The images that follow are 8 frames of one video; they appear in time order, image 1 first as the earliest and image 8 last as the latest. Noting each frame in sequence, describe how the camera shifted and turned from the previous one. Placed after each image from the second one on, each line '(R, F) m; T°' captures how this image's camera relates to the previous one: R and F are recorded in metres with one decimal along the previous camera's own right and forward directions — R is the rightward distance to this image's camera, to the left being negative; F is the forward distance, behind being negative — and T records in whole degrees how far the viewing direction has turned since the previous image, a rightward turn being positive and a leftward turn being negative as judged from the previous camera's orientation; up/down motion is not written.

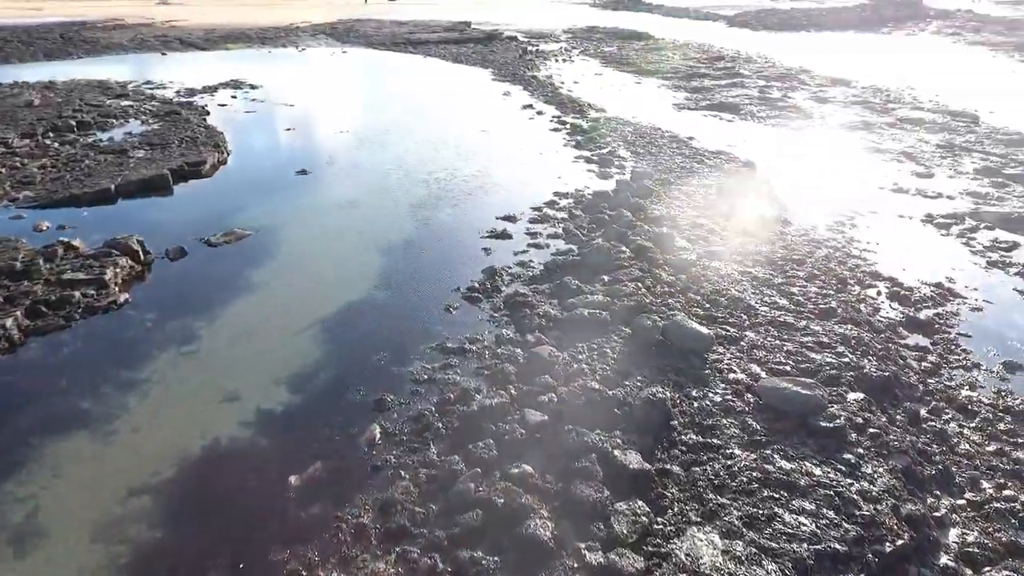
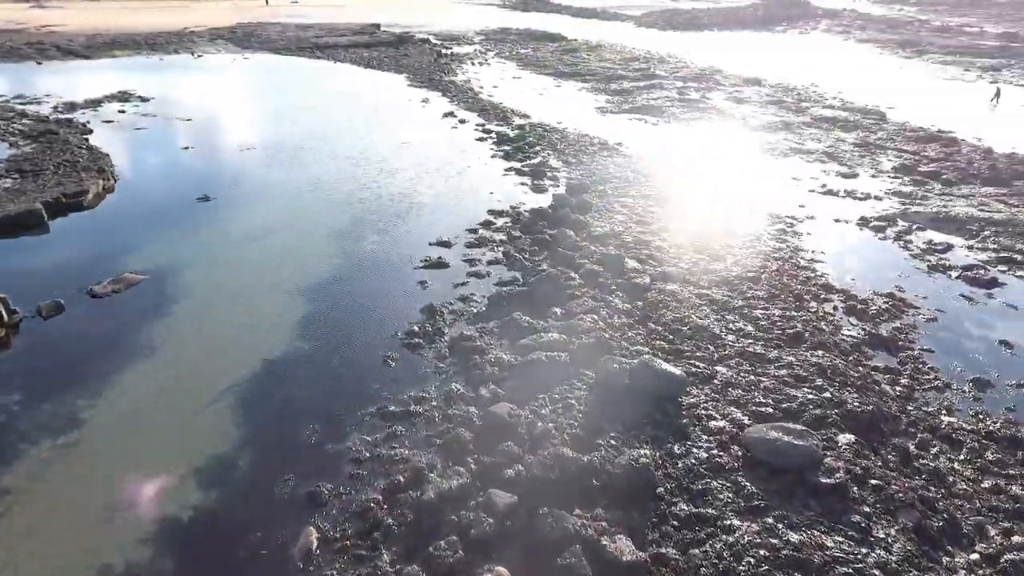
(-0.3, +1.3) m; +7°
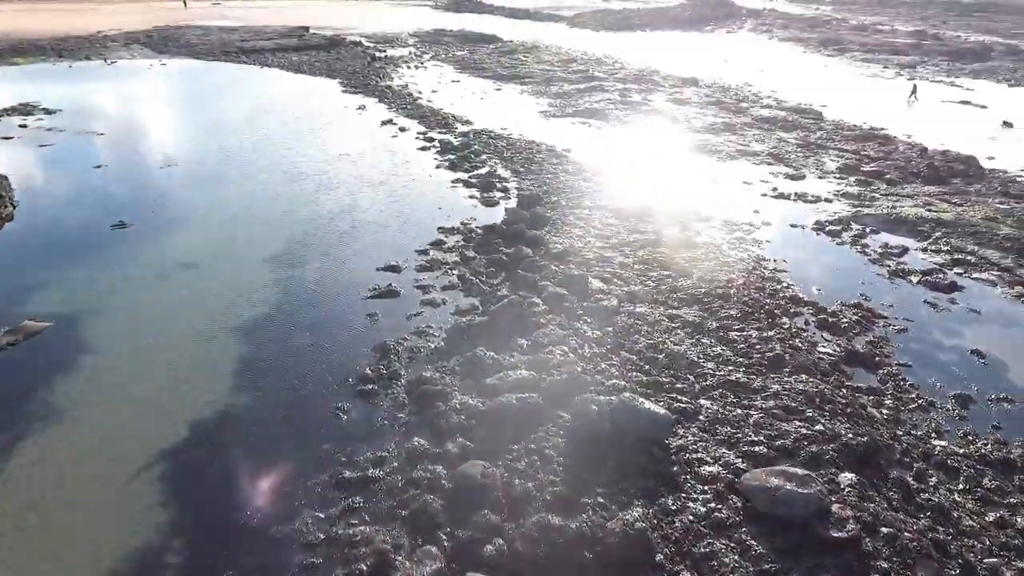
(-0.3, +1.0) m; +5°
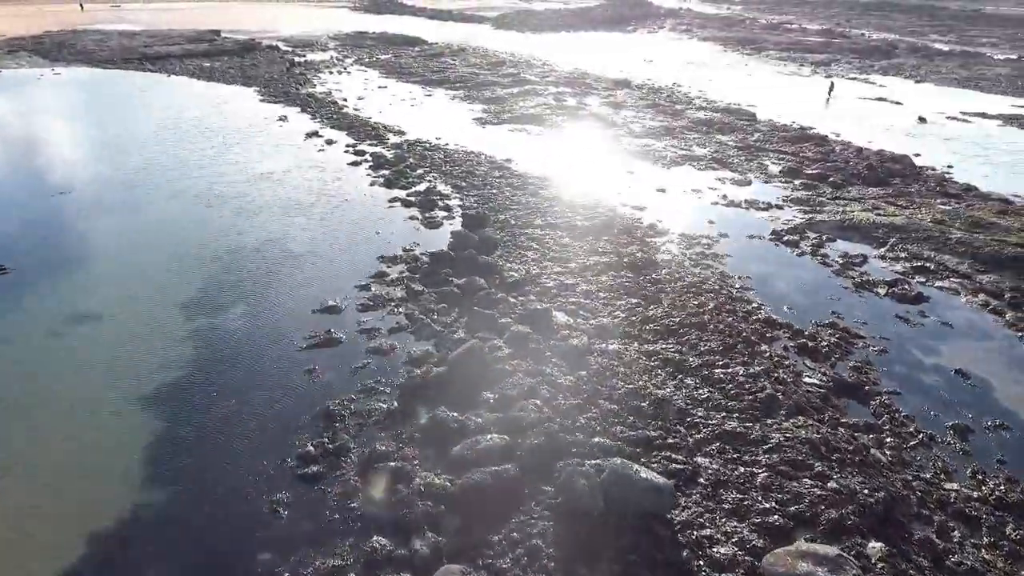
(-0.4, +1.3) m; +6°
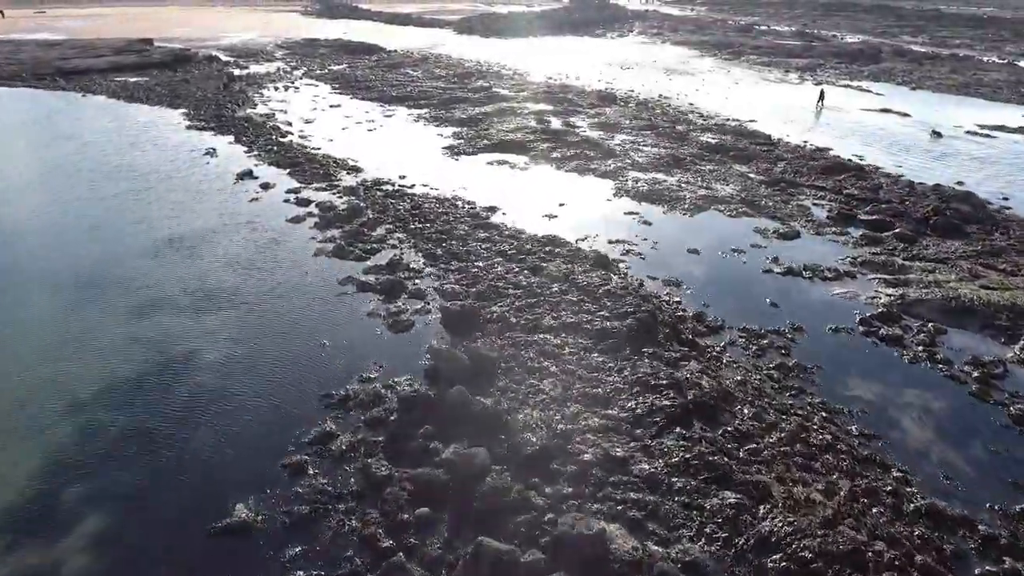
(-0.6, +4.7) m; +3°
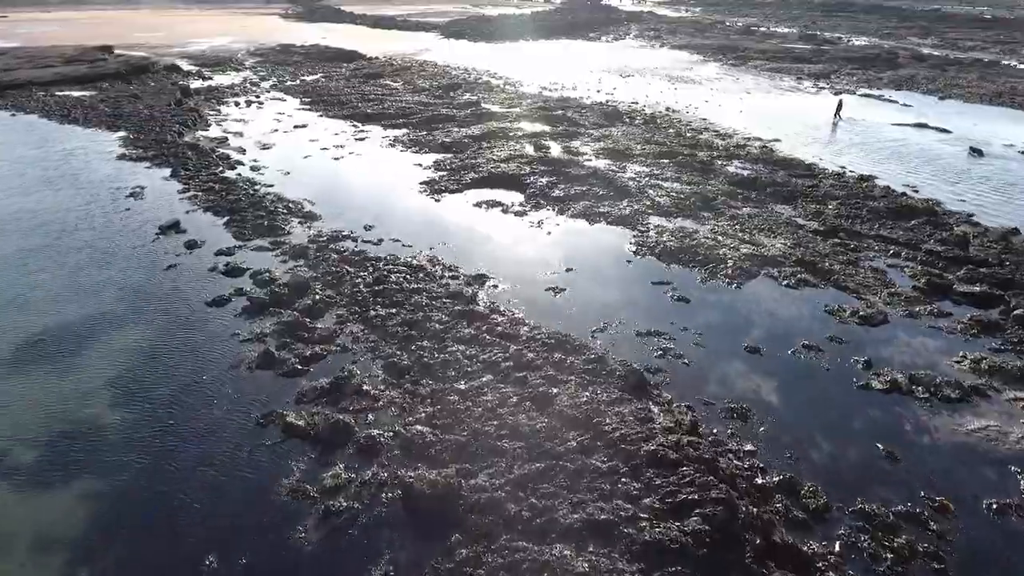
(0.0, +4.3) m; +1°
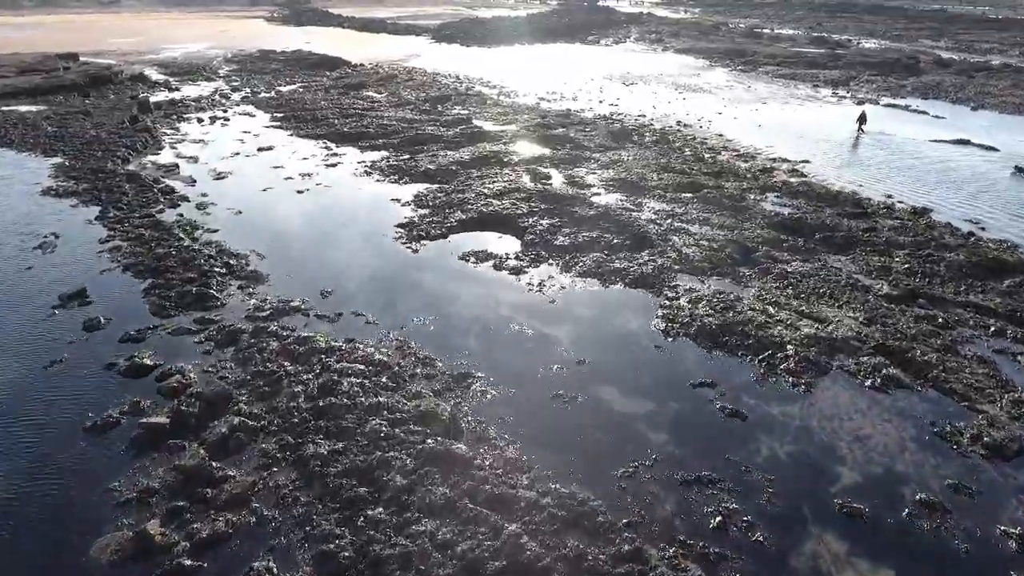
(+0.1, +3.6) m; 0°
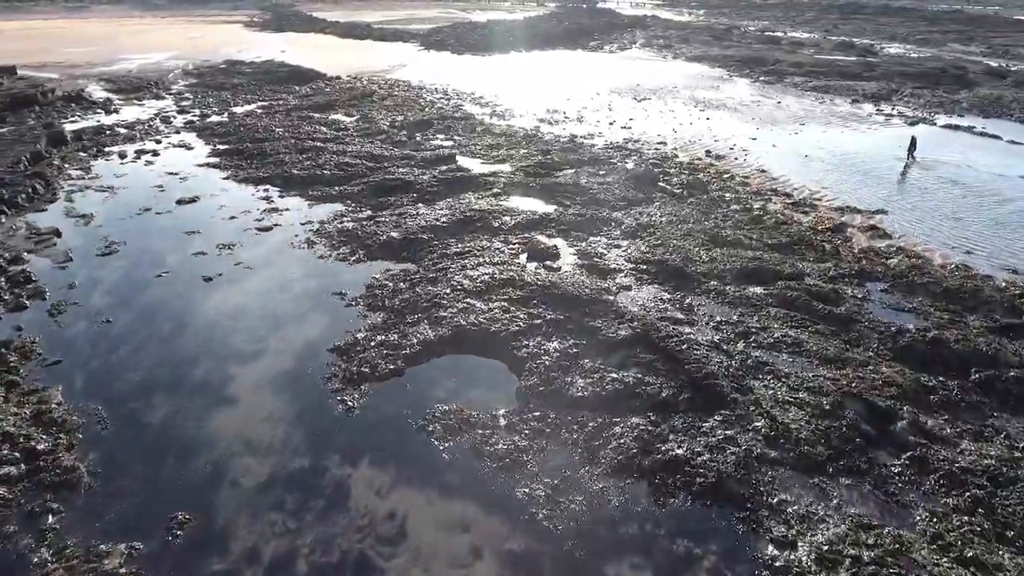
(+0.1, +5.9) m; 0°
